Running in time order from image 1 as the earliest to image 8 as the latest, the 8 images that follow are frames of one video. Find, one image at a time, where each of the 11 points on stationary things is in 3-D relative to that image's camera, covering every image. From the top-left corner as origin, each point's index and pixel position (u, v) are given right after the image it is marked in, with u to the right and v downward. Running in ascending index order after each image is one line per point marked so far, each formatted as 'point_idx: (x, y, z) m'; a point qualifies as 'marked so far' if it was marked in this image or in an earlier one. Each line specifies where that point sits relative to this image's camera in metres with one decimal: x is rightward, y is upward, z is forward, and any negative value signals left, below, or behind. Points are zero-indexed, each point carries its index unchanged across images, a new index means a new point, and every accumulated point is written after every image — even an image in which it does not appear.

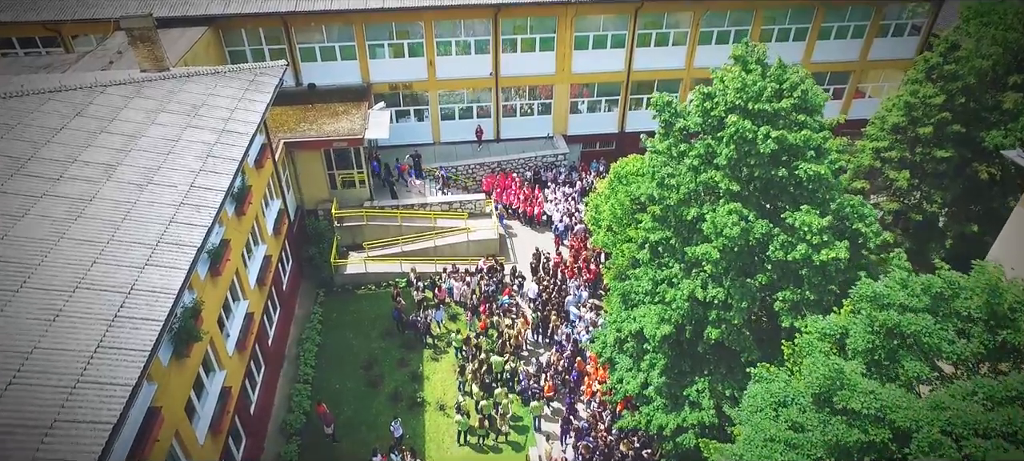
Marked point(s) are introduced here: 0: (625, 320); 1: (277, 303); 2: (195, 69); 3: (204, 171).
0: (+2.6, -2.0, +13.8) m
1: (-7.2, -2.2, +18.7) m
2: (-8.6, +4.4, +16.5) m
3: (-6.5, +1.3, +12.8) m
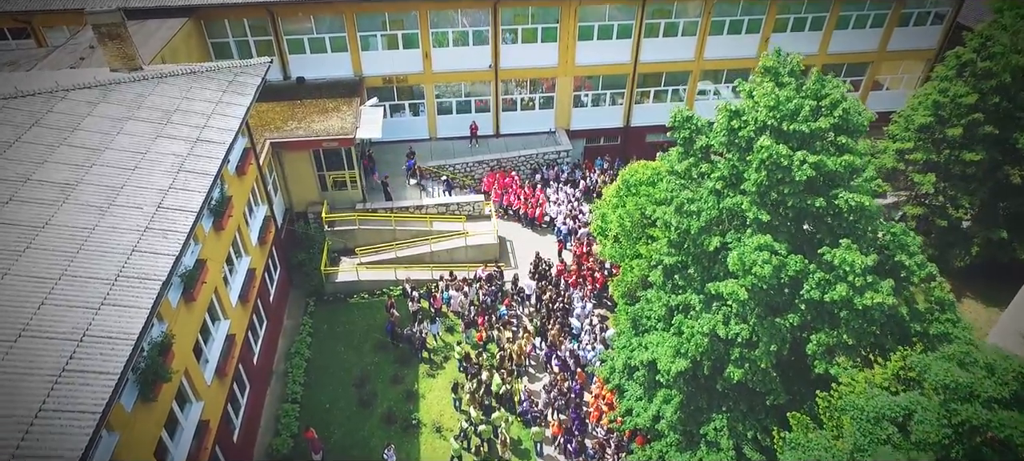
0: (+2.6, -2.5, +12.8) m
1: (-7.2, -2.5, +17.6) m
2: (-8.6, +4.0, +15.2) m
3: (-6.5, +0.8, +11.7) m
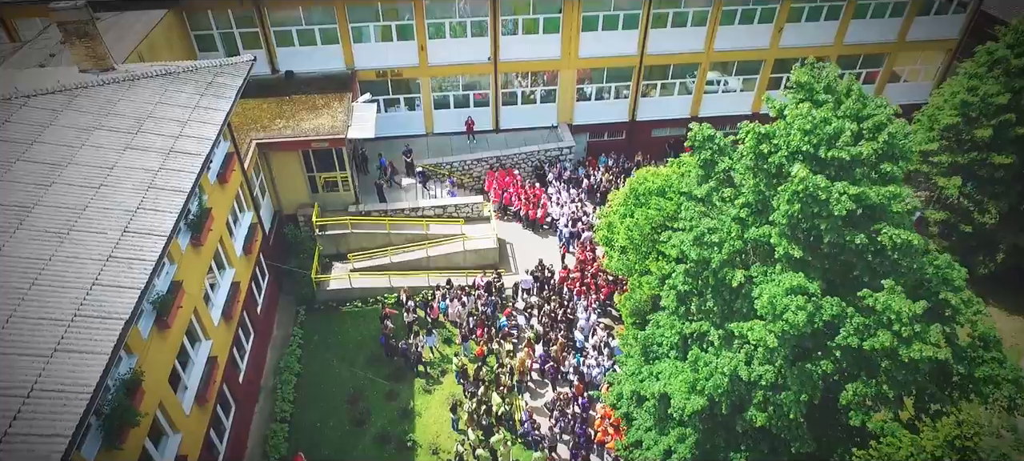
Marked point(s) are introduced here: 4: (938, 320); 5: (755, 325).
0: (+2.6, -2.8, +11.9) m
1: (-7.2, -2.7, +16.7) m
2: (-8.6, +3.7, +14.1) m
3: (-6.5, +0.4, +10.7) m
4: (+6.6, -1.4, +9.5) m
5: (+3.4, -1.3, +8.6) m
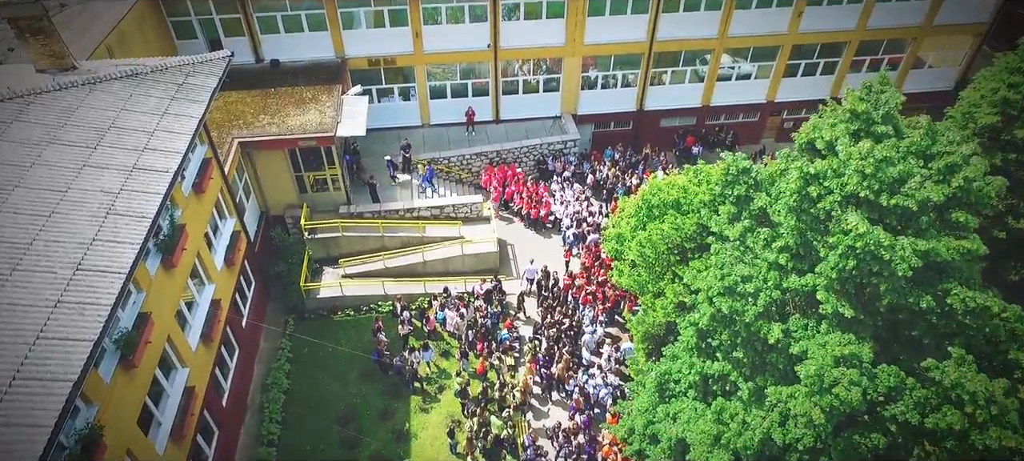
0: (+2.6, -3.3, +10.8) m
1: (-7.2, -3.0, +15.7) m
2: (-8.5, +3.4, +12.8) m
3: (-6.4, -0.1, +9.5) m
4: (+6.6, -1.9, +8.4) m
5: (+3.5, -1.9, +7.5) m
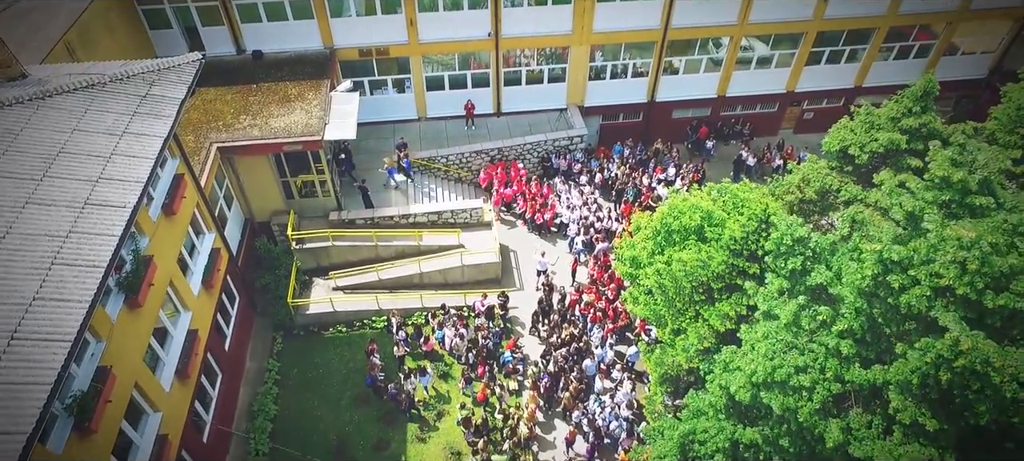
0: (+2.7, -4.0, +9.7) m
1: (-7.1, -3.4, +14.5) m
2: (-8.5, +2.8, +11.3) m
3: (-6.3, -0.9, +8.2) m
4: (+6.7, -2.7, +7.2) m
5: (+3.6, -2.8, +6.3) m
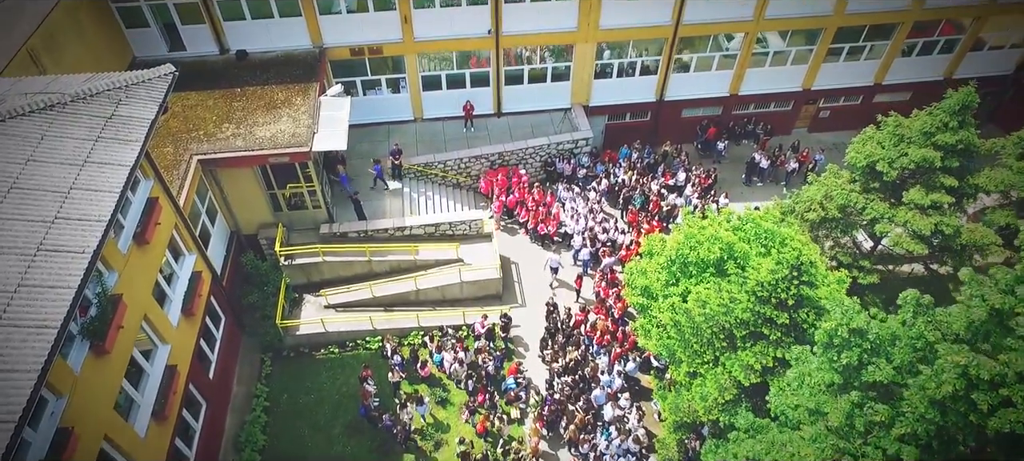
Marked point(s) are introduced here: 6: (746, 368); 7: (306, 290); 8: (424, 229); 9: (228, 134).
0: (+2.8, -4.6, +8.9) m
1: (-7.0, -3.9, +13.7) m
2: (-8.4, +2.2, +10.2) m
3: (-6.3, -1.6, +7.2) m
4: (+6.8, -3.5, +6.3) m
5: (+3.6, -3.6, +5.4) m
6: (+3.9, -2.3, +10.2) m
7: (-5.7, -1.7, +17.0) m
8: (-2.5, +0.1, +17.3) m
9: (-7.2, +2.4, +15.4) m
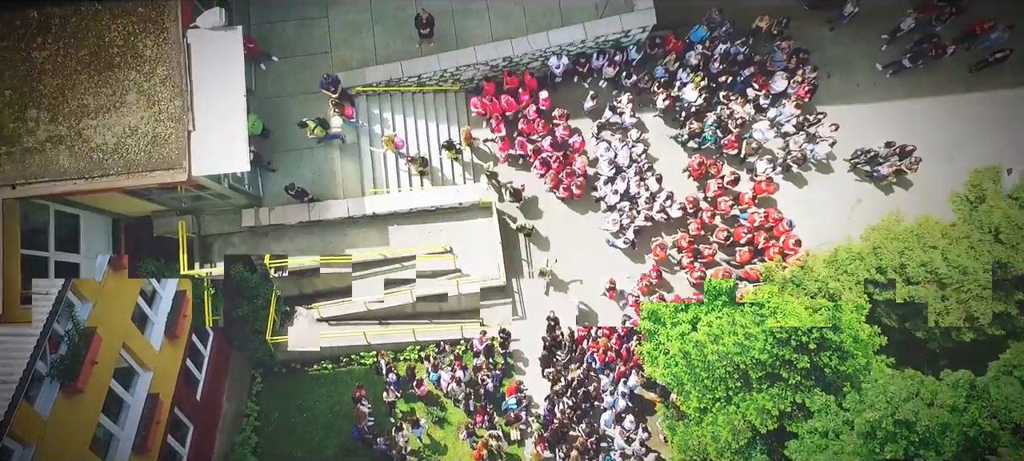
0: (+2.8, -5.2, +8.3) m
1: (-7.0, -4.2, +13.1) m
2: (-8.4, +1.7, +9.4) m
3: (-6.3, -2.2, +6.6) m
4: (+6.8, -4.1, +5.7) m
5: (+3.6, -4.2, +4.8) m
6: (+3.9, -2.8, +9.5) m
7: (-5.7, -1.9, +16.3) m
8: (-2.5, -0.1, +16.6) m
9: (-7.2, +2.2, +14.6) m
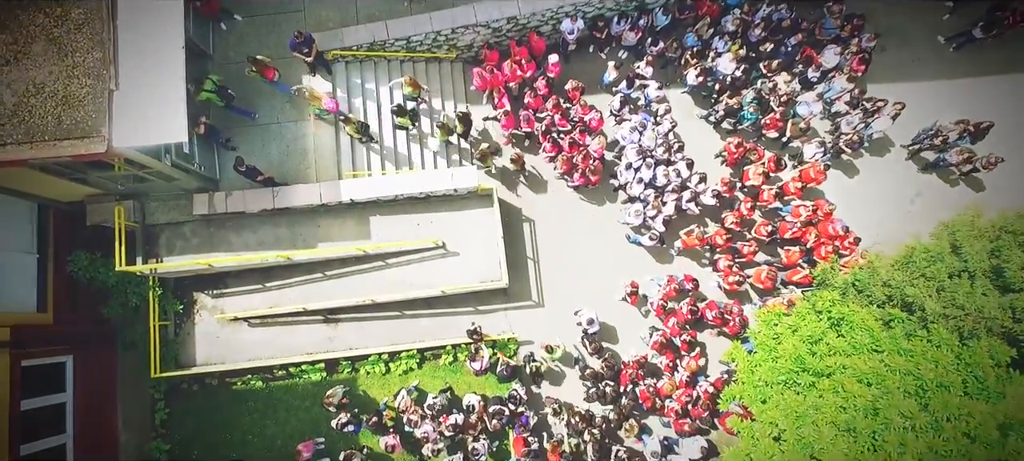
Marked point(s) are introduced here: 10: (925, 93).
0: (+2.8, -5.0, +5.4) m
1: (-7.0, -4.0, +10.2) m
2: (-8.3, +2.0, +6.5) m
3: (-6.2, -1.9, +3.7) m
4: (+6.8, -4.0, +2.8) m
5: (+3.6, -4.1, +1.9) m
6: (+4.0, -2.6, +6.6) m
7: (-5.6, -1.6, +13.4) m
8: (-2.4, +0.1, +13.6) m
9: (-7.0, +2.4, +11.7) m
10: (+12.4, +4.2, +18.8) m
